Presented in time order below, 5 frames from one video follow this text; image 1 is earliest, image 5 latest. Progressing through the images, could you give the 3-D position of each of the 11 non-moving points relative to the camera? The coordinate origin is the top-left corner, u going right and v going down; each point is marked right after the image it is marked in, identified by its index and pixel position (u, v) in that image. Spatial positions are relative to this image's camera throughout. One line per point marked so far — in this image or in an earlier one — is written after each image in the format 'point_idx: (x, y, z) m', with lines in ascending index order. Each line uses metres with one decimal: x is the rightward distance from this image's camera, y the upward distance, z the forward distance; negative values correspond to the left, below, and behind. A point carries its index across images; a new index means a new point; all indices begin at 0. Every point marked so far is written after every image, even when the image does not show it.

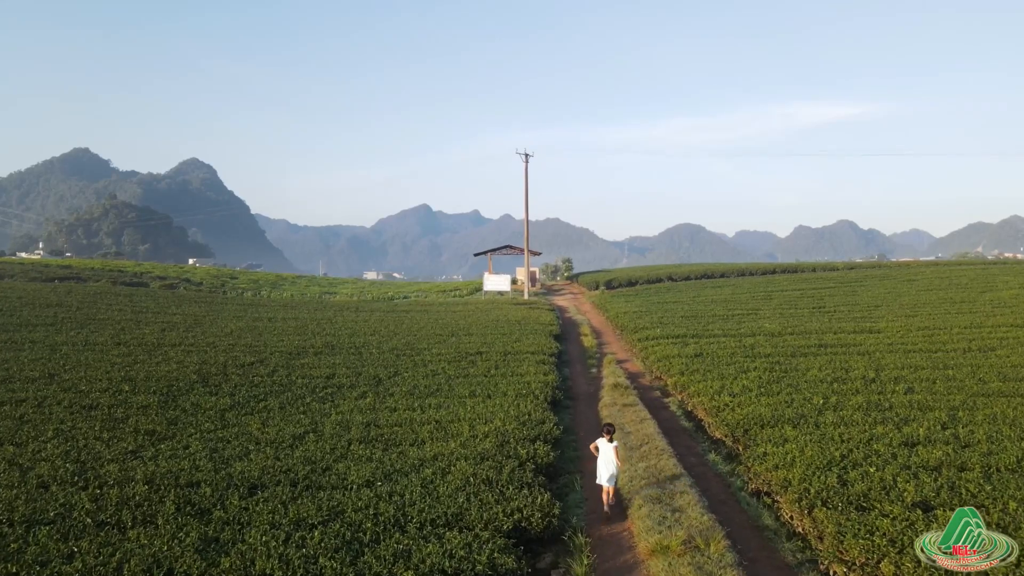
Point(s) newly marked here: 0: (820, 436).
0: (+6.1, -3.0, +13.5) m
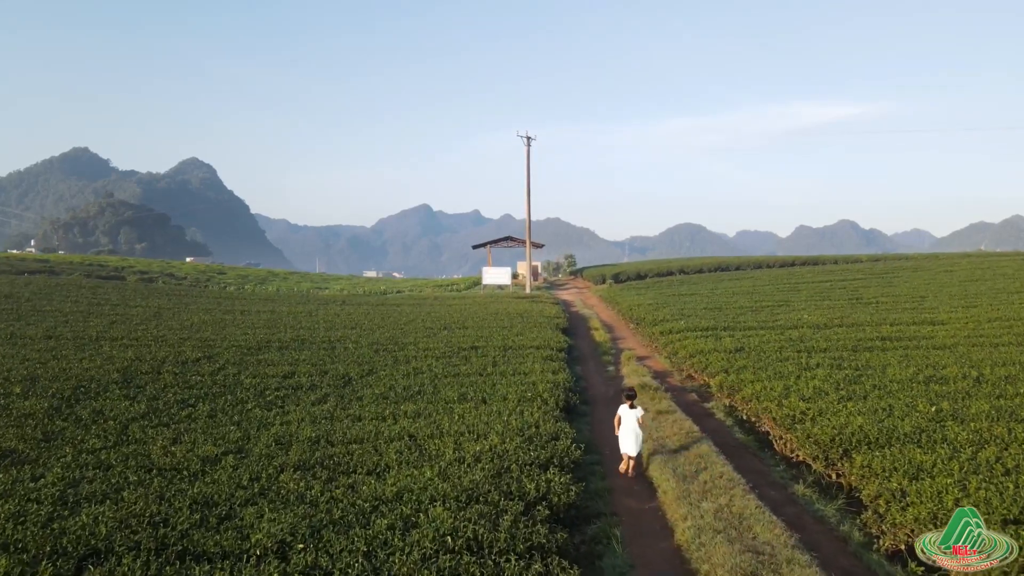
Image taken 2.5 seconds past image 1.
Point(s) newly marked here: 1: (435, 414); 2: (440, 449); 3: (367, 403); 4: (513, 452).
0: (+6.1, -2.4, +9.1) m
1: (-1.5, -2.6, +13.8) m
2: (-1.2, -2.6, +11.1) m
3: (-3.2, -2.6, +15.2) m
4: (0.0, -2.6, +10.8) m
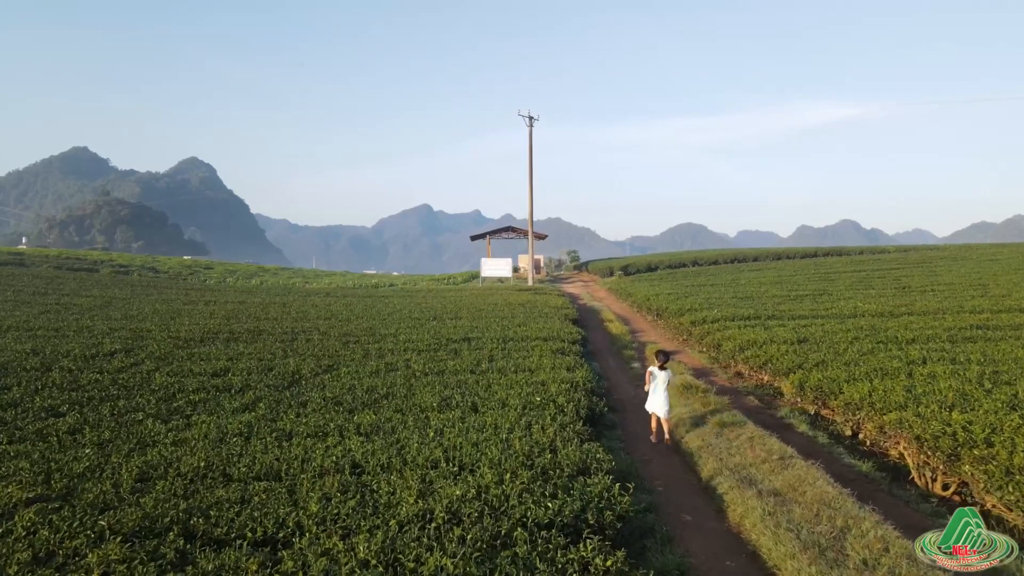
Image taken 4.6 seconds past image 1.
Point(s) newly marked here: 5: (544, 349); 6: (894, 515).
0: (+6.2, -1.7, +4.6) m
1: (-1.5, -2.0, +9.3) m
2: (-1.1, -2.0, +6.7) m
3: (-3.2, -2.0, +10.7) m
4: (0.0, -2.0, +6.3) m
5: (+0.8, -1.6, +18.0) m
6: (+4.1, -2.4, +7.4) m
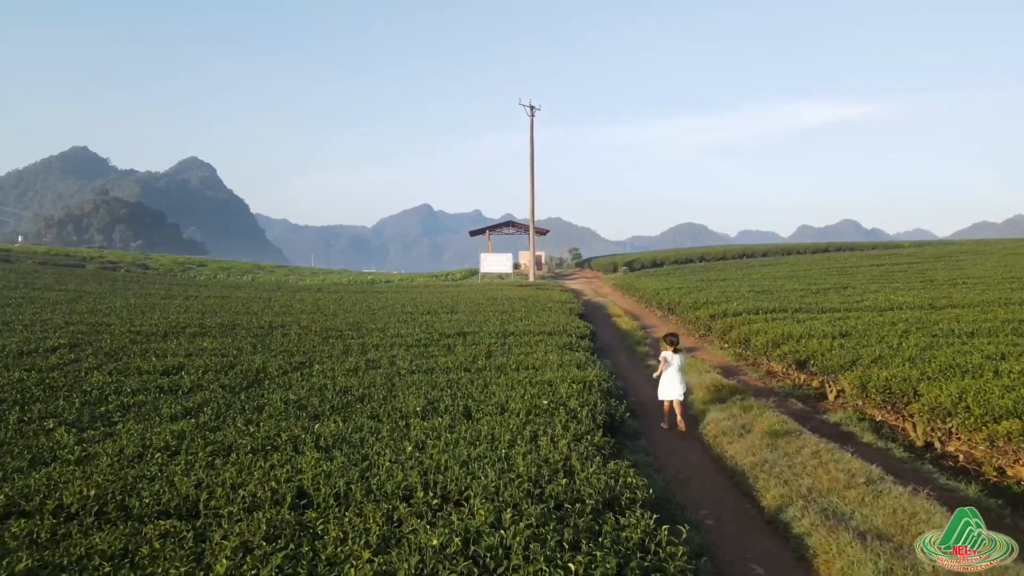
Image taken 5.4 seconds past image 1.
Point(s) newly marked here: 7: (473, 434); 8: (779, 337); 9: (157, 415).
0: (+6.2, -1.4, +2.6) m
1: (-1.5, -1.7, +7.3) m
2: (-1.1, -1.7, +4.6) m
3: (-3.2, -1.7, +8.7) m
4: (+0.1, -1.7, +4.3) m
5: (+0.9, -1.3, +16.0) m
6: (+4.2, -2.1, +5.3) m
7: (-0.4, -1.6, +7.6) m
8: (+5.7, -1.1, +14.7) m
9: (-4.7, -1.7, +9.0) m
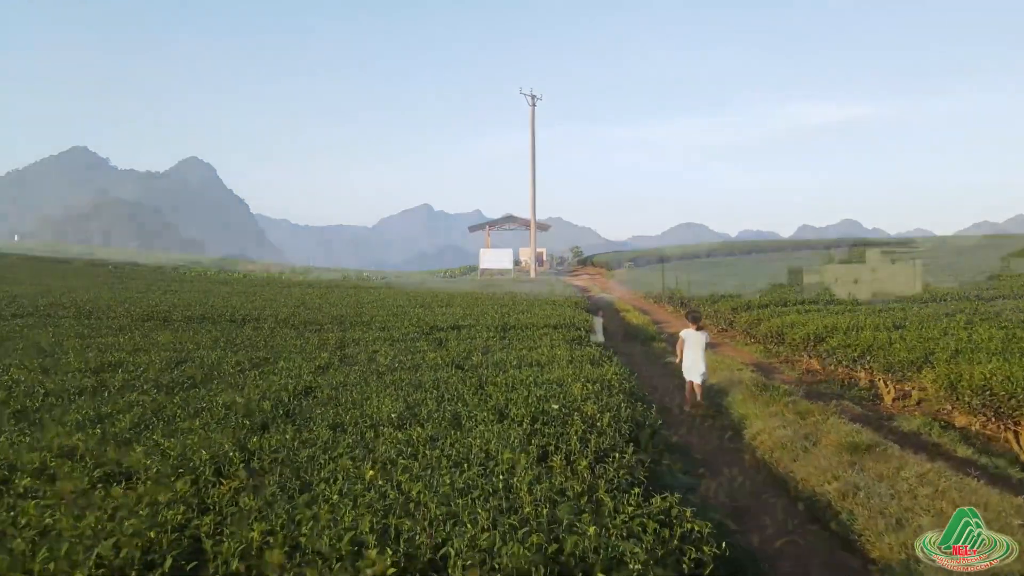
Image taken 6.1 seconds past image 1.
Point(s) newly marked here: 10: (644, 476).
0: (+6.2, -1.2, +0.6) m
1: (-1.5, -1.4, +5.3) m
2: (-1.1, -1.4, +2.7) m
3: (-3.2, -1.4, +6.7) m
4: (+0.1, -1.4, +2.3) m
5: (+0.9, -1.0, +14.0) m
6: (+4.2, -1.9, +3.4) m
7: (-0.4, -1.4, +5.7) m
8: (+5.8, -0.8, +12.7) m
9: (-4.7, -1.4, +7.1) m
10: (+1.1, -1.5, +5.4) m
